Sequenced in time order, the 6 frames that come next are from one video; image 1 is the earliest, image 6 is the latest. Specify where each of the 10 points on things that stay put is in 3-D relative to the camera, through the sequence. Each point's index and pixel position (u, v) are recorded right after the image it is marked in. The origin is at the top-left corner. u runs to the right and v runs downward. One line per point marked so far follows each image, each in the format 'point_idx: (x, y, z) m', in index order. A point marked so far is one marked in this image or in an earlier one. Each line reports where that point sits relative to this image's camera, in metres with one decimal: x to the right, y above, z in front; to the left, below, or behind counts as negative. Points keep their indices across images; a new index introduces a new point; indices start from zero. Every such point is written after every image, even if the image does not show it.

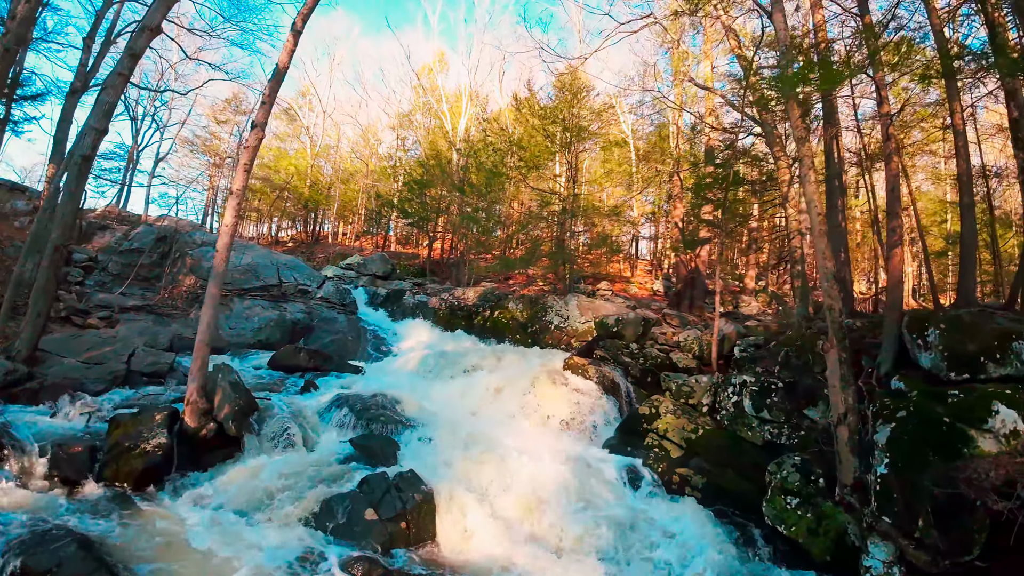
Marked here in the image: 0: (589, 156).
0: (+2.6, +4.4, +19.2) m
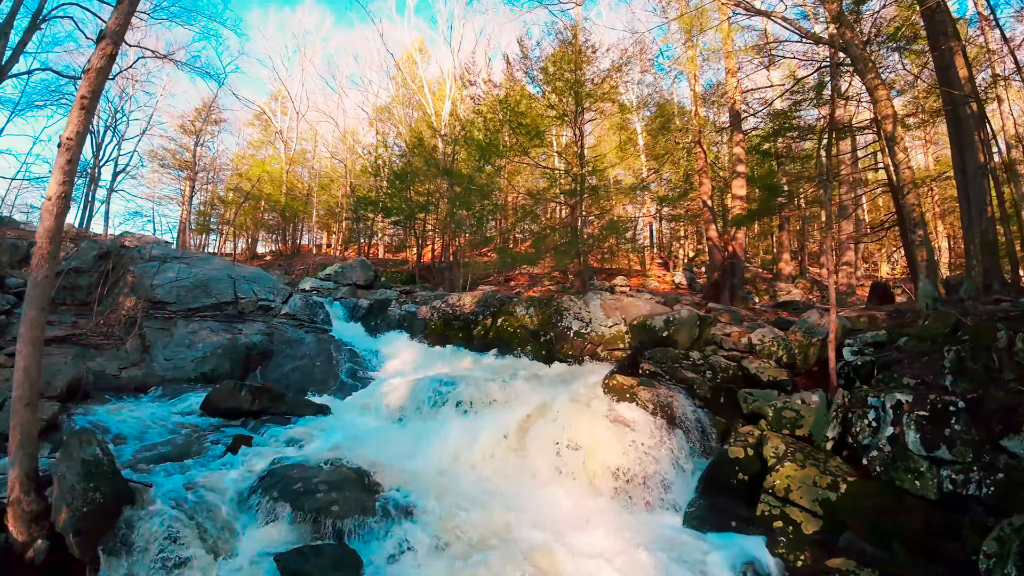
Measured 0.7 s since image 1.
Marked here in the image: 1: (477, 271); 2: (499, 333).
0: (+2.5, +4.5, +16.2) m
1: (-1.1, +0.5, +17.6) m
2: (-0.3, -1.0, +12.3) m
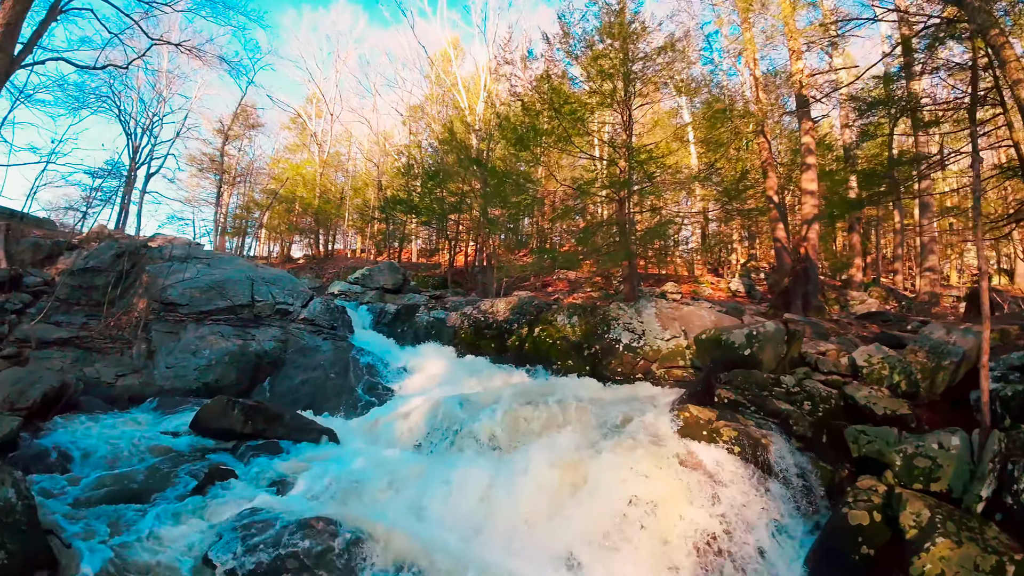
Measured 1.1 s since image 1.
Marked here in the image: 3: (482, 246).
0: (+3.5, +4.3, +14.7) m
1: (0.0, +0.4, +16.2) m
2: (+0.5, -1.1, +10.8) m
3: (-1.0, +1.4, +19.1) m
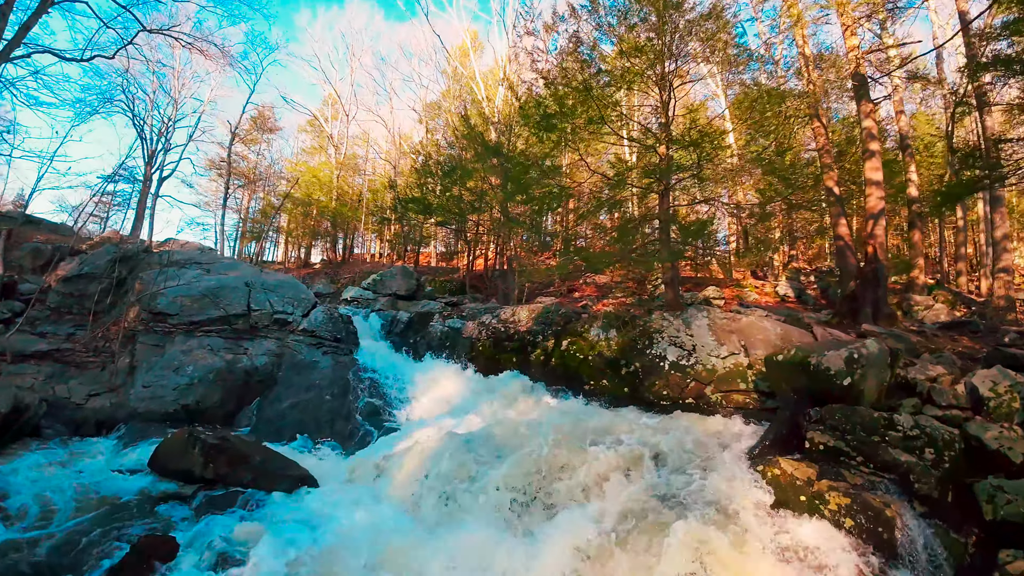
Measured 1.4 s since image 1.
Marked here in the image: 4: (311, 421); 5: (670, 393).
0: (+4.0, +4.2, +13.1) m
1: (+0.6, +0.2, +14.7) m
2: (+0.9, -1.2, +9.3) m
3: (-0.3, +1.2, +17.7) m
4: (-2.8, -1.8, +7.9) m
5: (+2.2, -1.4, +7.9) m
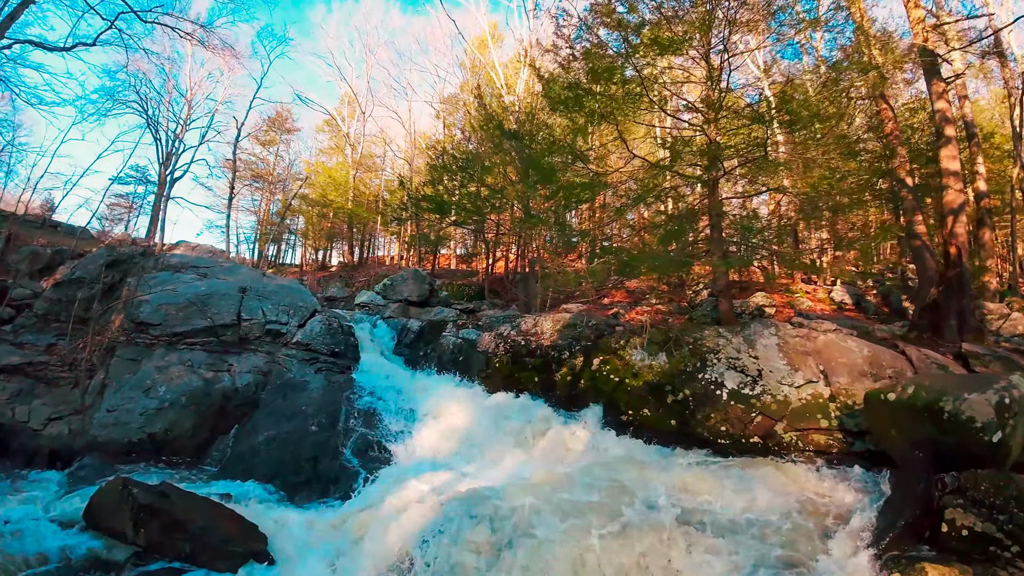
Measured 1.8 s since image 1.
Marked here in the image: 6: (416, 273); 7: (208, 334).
0: (+4.4, +4.0, +11.5) m
1: (+1.1, +0.1, +13.3) m
2: (+1.1, -1.3, +7.8) m
3: (+0.3, +1.1, +16.3) m
4: (-2.5, -1.9, +6.6) m
5: (+2.4, -1.5, +6.4) m
6: (-2.6, +0.3, +15.3) m
7: (-5.4, -0.8, +10.2) m
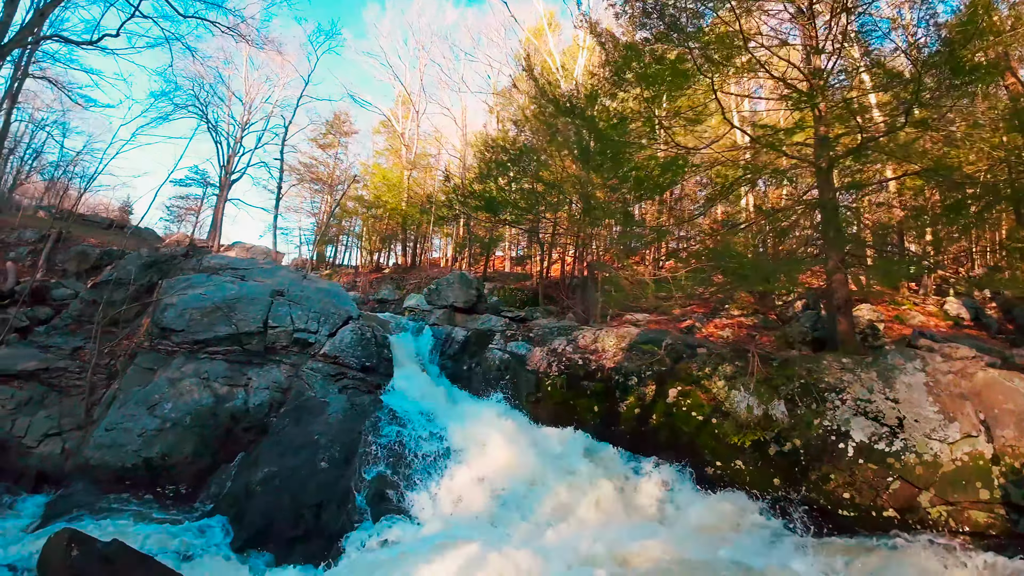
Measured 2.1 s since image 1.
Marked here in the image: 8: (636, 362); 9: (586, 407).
0: (+5.4, +3.9, +9.6) m
1: (+2.2, -0.1, +11.7) m
2: (+1.7, -1.4, +6.3) m
3: (+1.8, +0.9, +14.8) m
4: (-2.1, -2.0, +5.4) m
5: (+2.9, -1.7, +4.7) m
6: (-1.2, +0.2, +14.1) m
7: (-4.6, -0.9, +9.3) m
8: (+1.5, -0.8, +7.2) m
9: (+0.9, -1.4, +7.3) m
